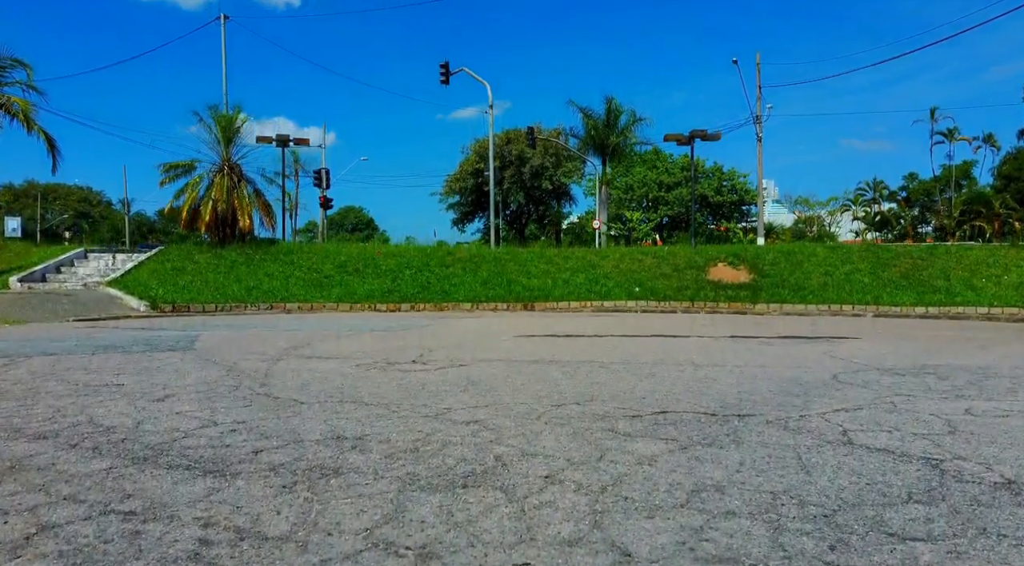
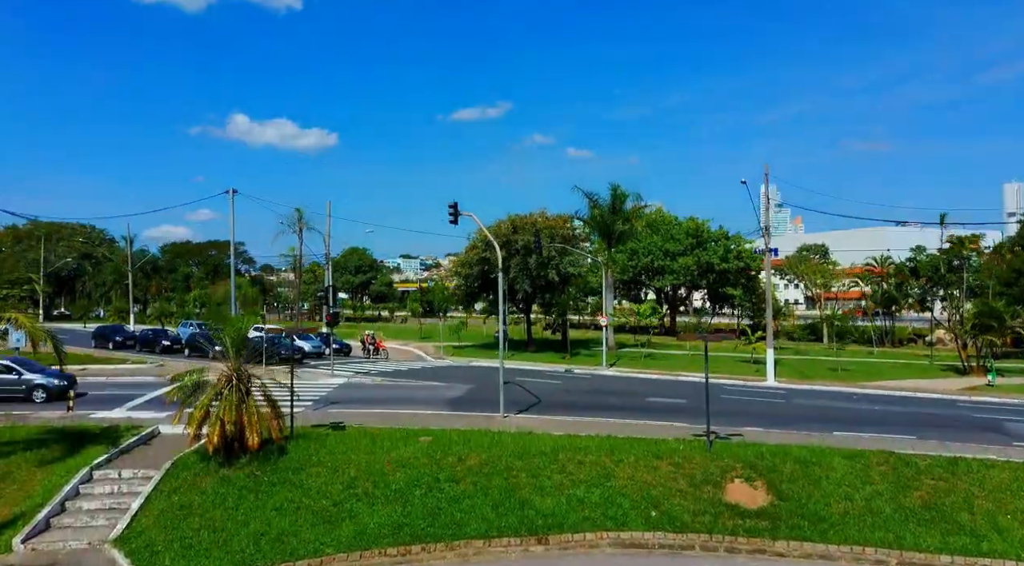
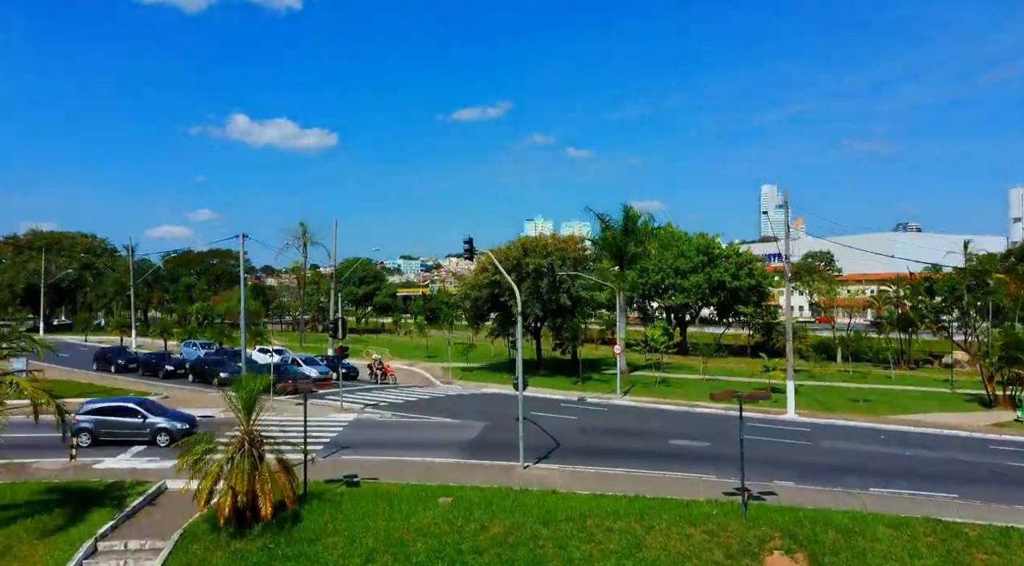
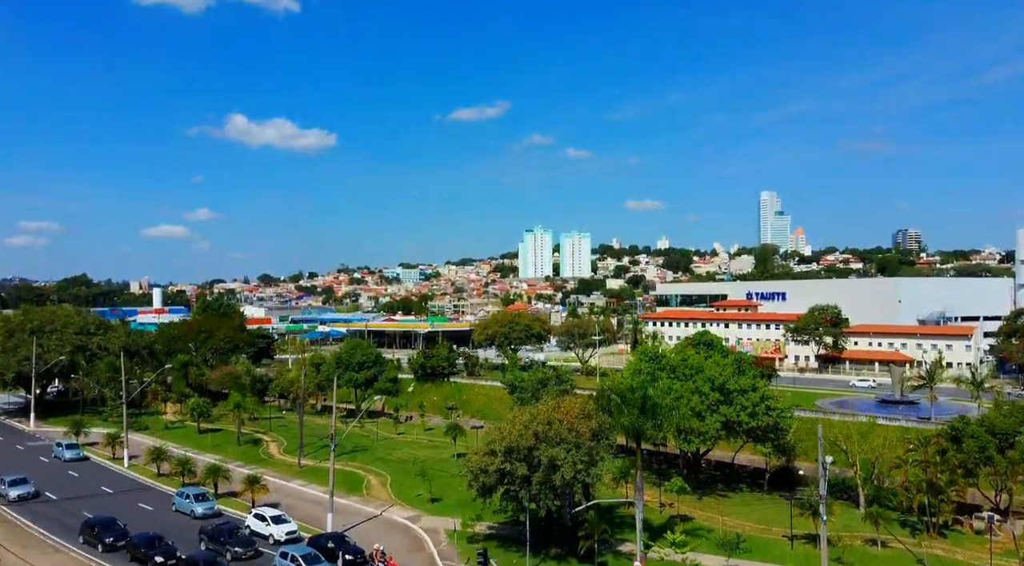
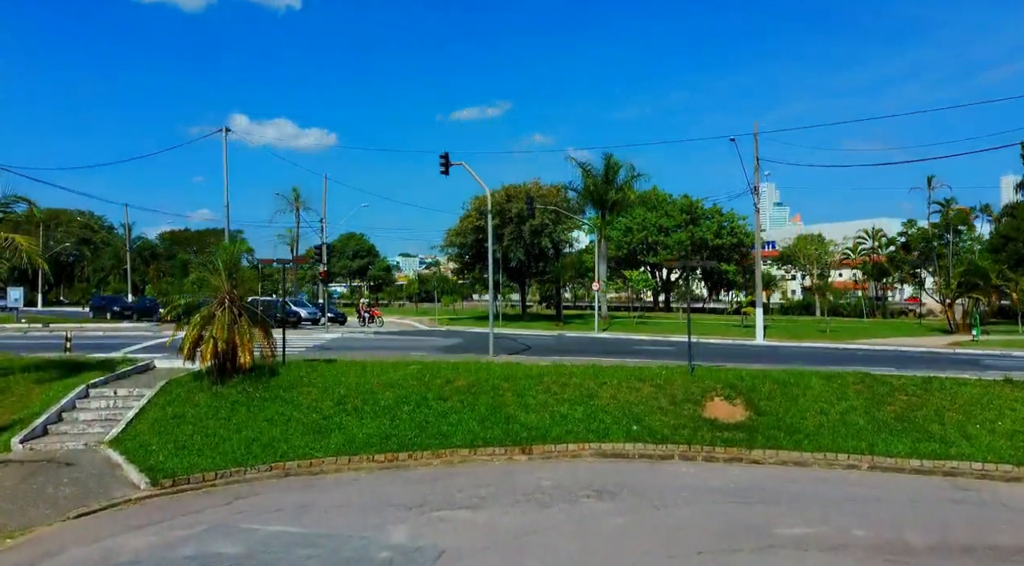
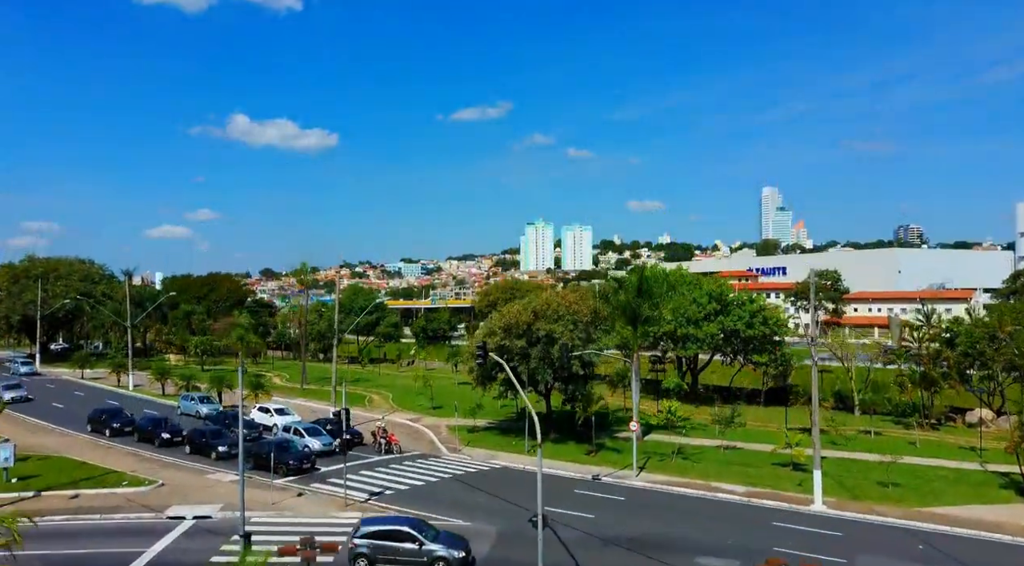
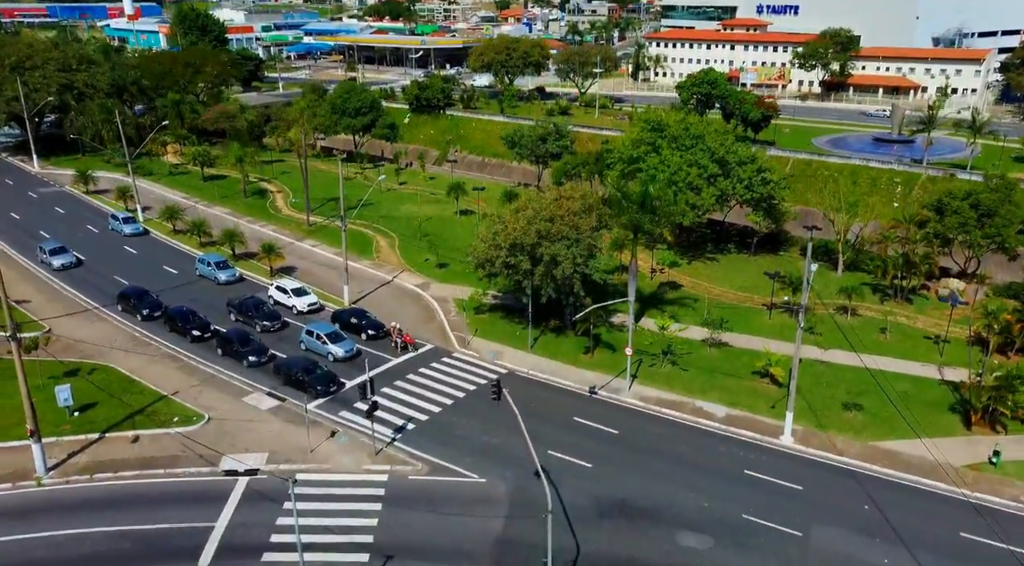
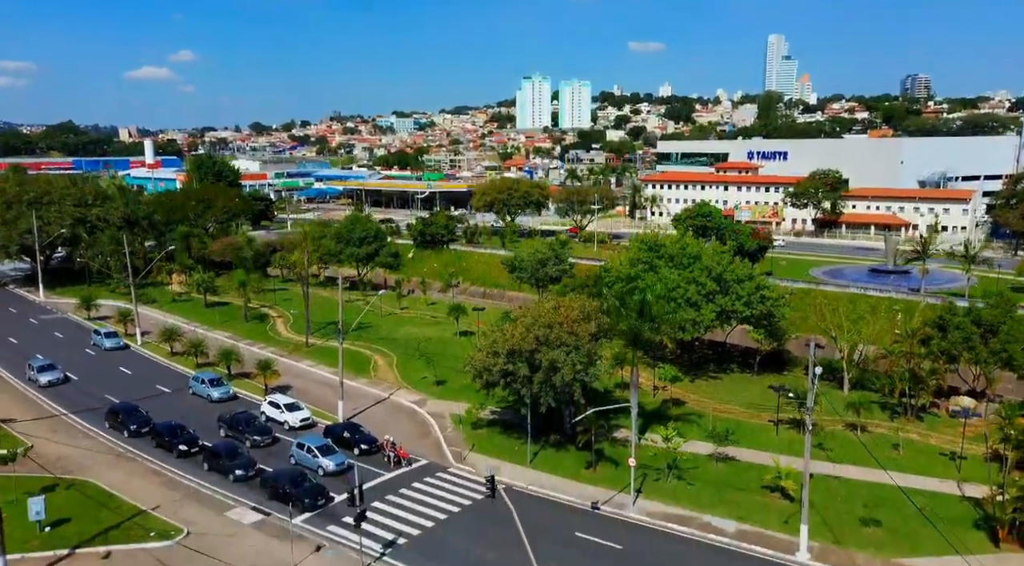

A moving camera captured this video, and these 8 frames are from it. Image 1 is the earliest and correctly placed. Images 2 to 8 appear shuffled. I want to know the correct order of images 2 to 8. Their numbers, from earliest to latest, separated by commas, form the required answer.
5, 2, 3, 6, 4, 8, 7
